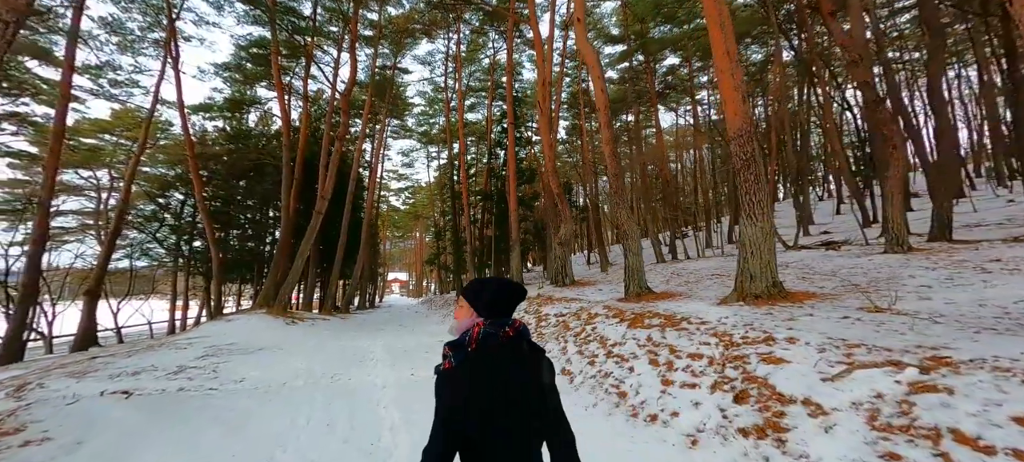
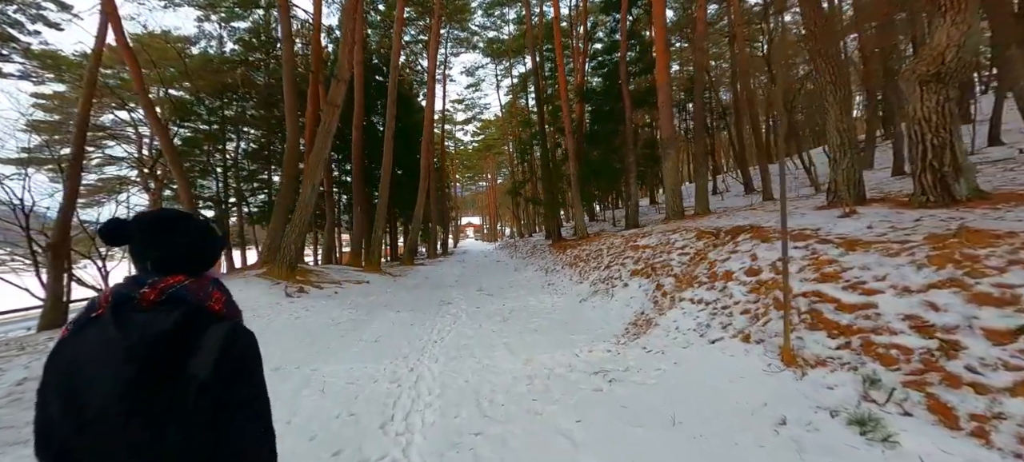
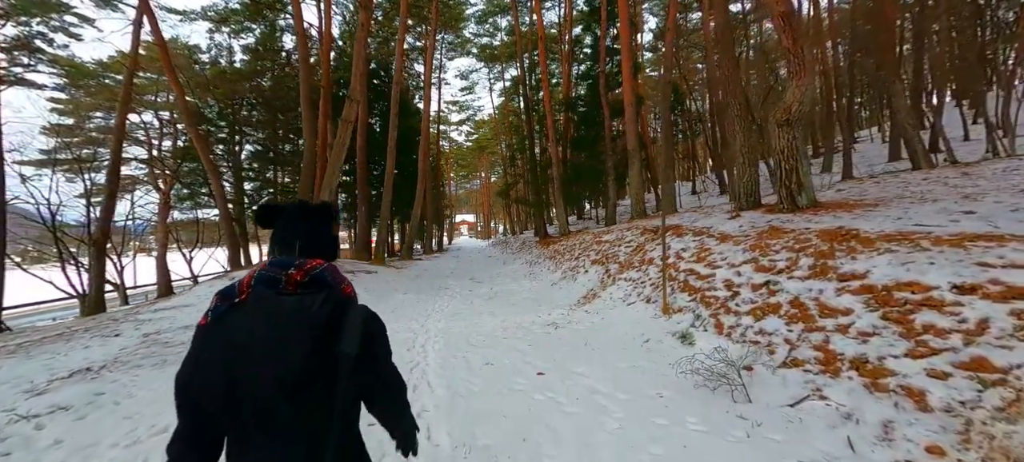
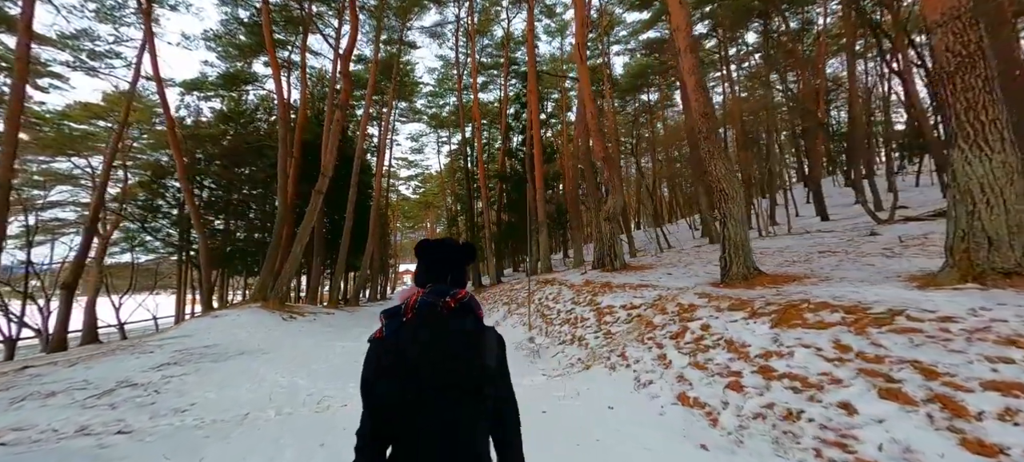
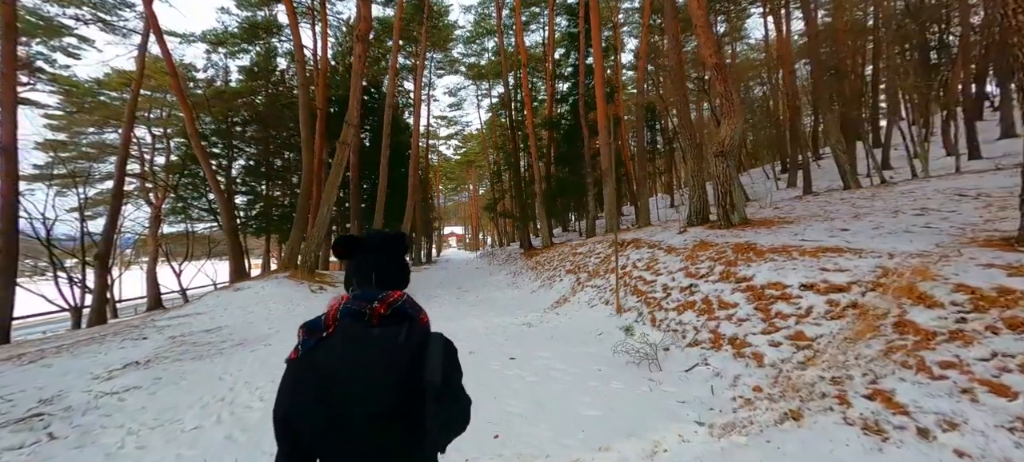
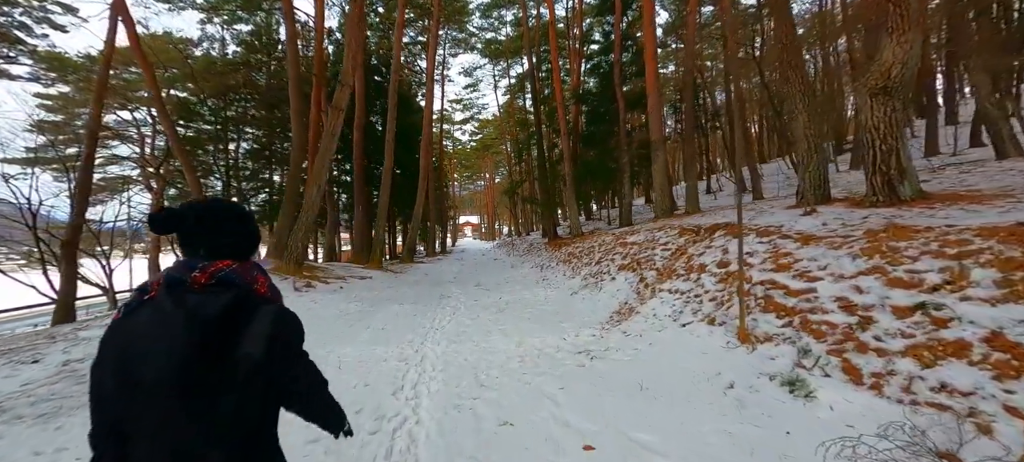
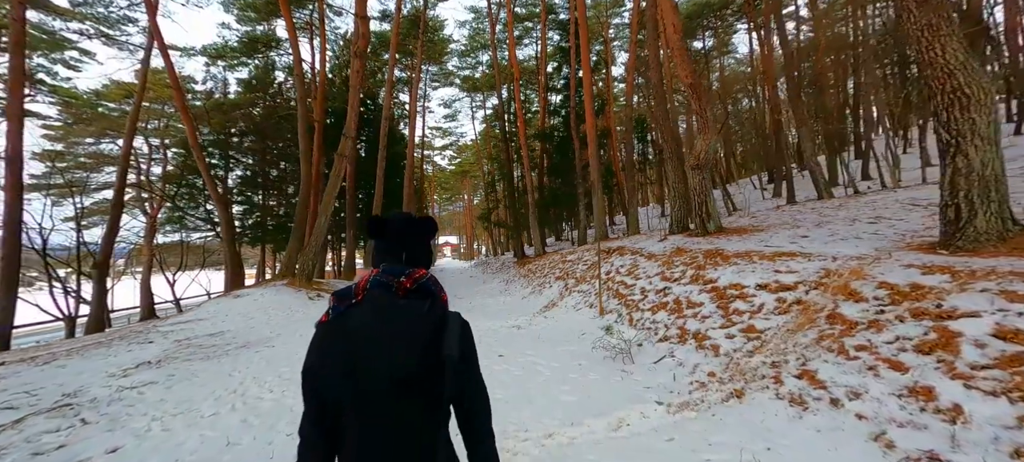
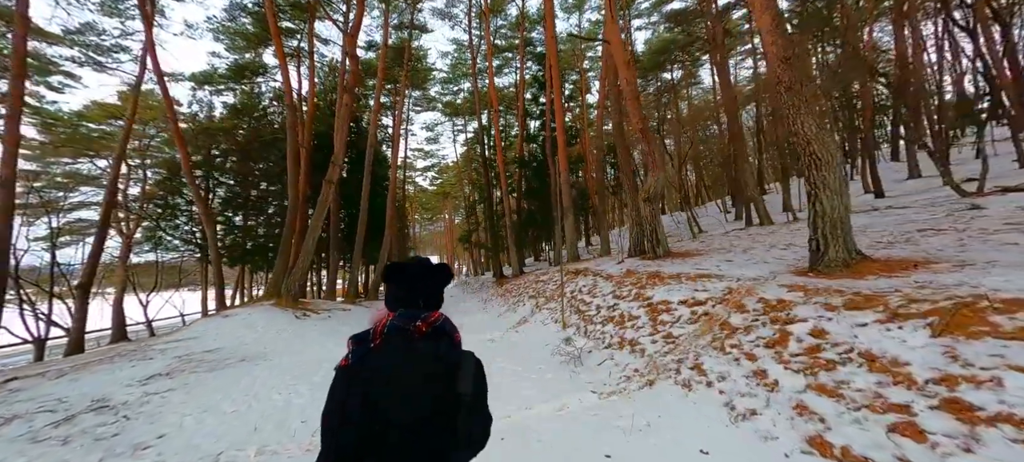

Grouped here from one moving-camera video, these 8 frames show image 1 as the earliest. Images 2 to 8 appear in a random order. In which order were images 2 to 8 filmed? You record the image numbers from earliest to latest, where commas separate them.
4, 8, 7, 5, 3, 6, 2
